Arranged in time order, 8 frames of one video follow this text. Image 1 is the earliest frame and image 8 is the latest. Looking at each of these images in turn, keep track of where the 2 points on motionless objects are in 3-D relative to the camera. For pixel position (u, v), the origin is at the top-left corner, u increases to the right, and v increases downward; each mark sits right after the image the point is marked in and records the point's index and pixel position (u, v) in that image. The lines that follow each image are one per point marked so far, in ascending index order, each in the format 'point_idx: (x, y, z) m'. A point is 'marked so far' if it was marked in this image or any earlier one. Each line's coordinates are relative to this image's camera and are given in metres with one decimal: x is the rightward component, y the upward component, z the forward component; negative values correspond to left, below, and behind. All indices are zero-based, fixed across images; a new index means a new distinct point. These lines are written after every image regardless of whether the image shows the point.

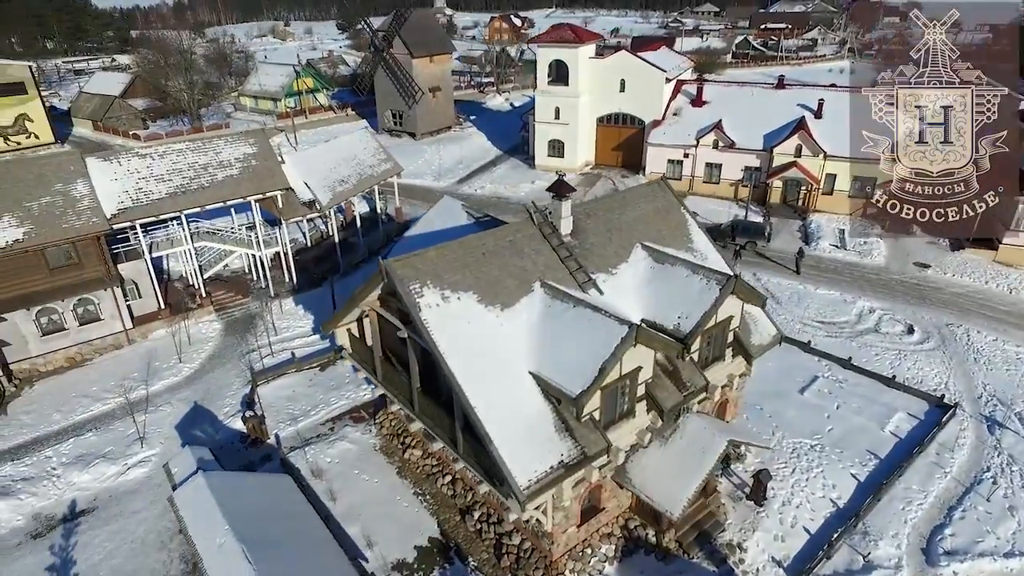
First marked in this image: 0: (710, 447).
0: (+5.3, -4.4, +16.8) m
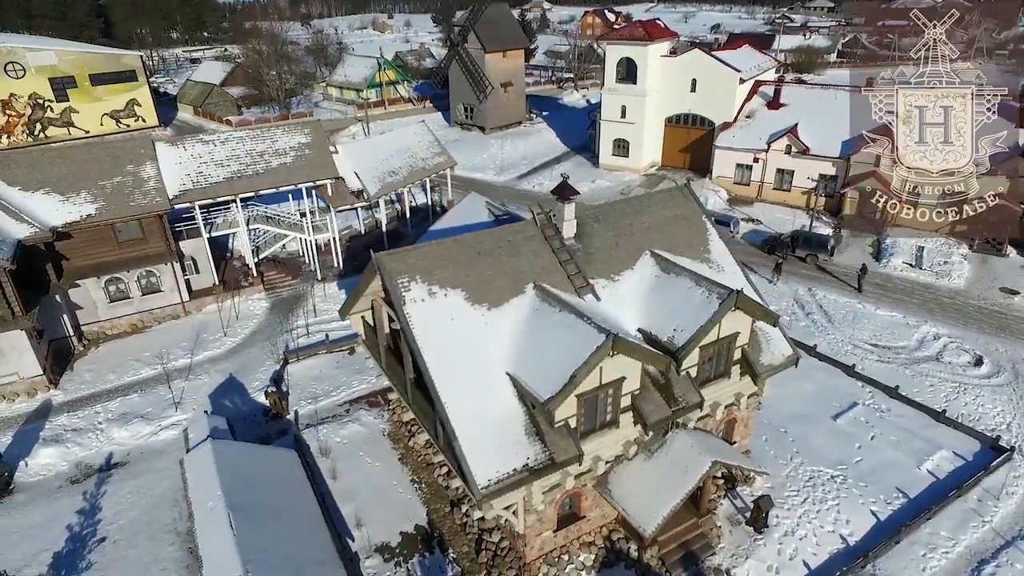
0: (+4.7, -4.7, +16.2) m
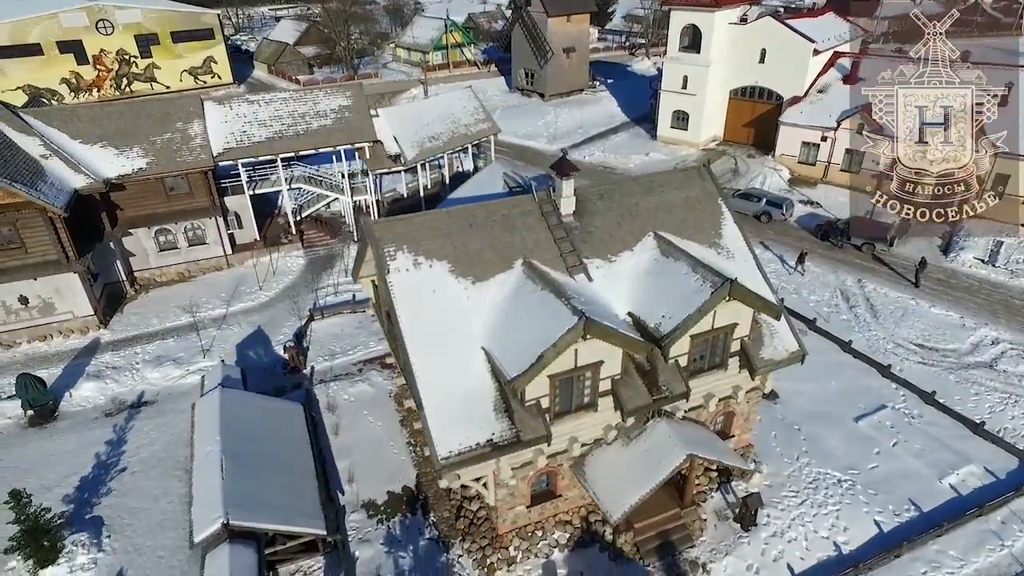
0: (+4.0, -4.4, +15.9) m
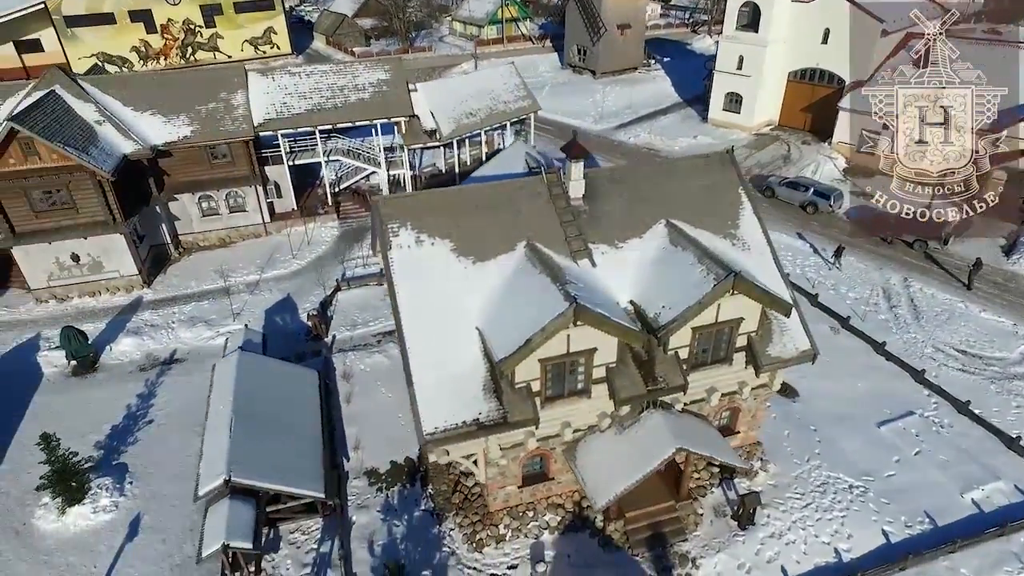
0: (+3.7, -4.1, +15.6) m
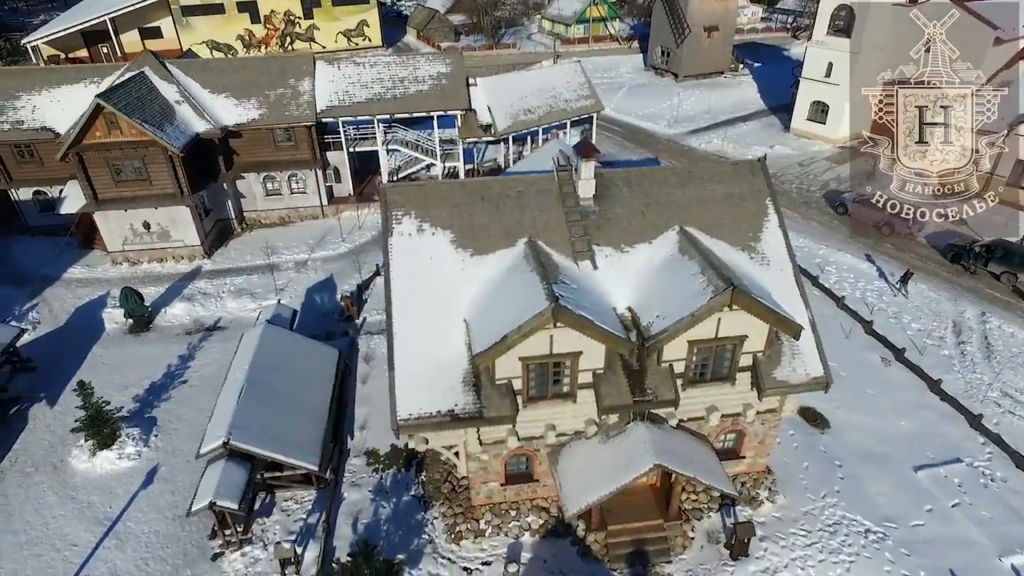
0: (+3.0, -4.3, +15.0) m
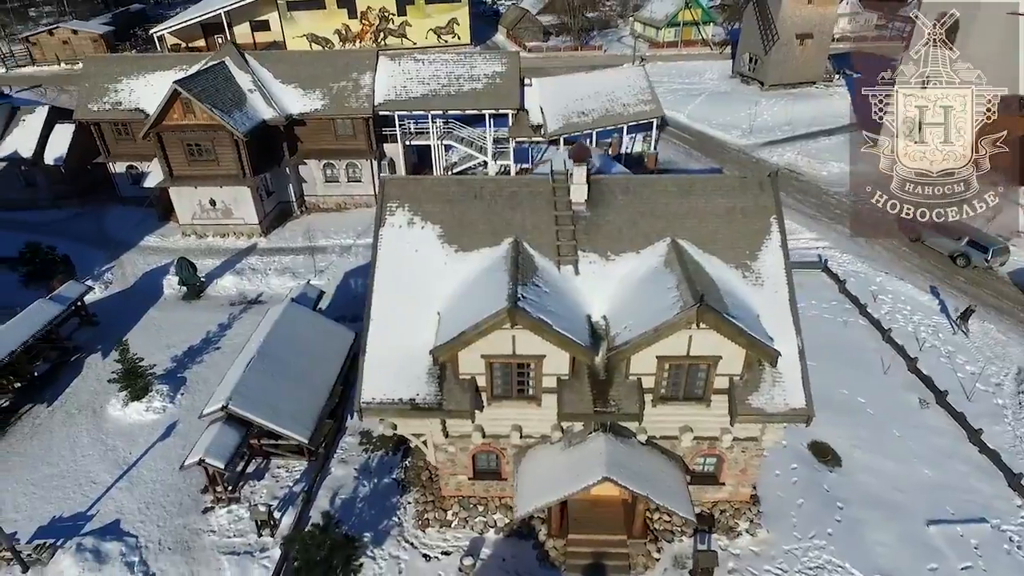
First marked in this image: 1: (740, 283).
0: (+1.8, -4.5, +14.8) m
1: (+6.0, +0.2, +16.2) m
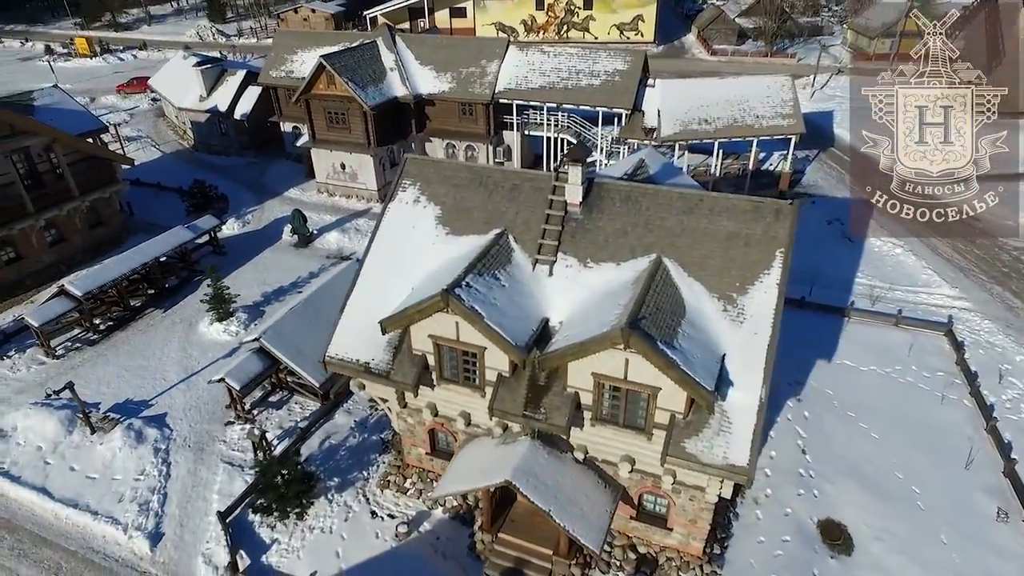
0: (-0.3, -4.4, +14.6) m
1: (+4.9, -0.6, +14.6) m
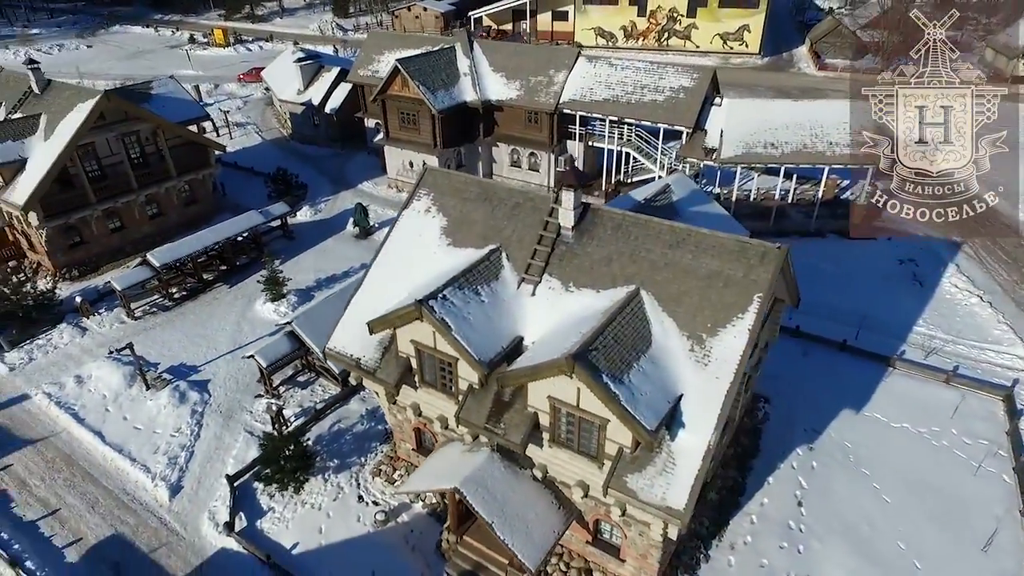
0: (-1.4, -4.8, +15.3) m
1: (+4.0, -1.5, +14.4) m
